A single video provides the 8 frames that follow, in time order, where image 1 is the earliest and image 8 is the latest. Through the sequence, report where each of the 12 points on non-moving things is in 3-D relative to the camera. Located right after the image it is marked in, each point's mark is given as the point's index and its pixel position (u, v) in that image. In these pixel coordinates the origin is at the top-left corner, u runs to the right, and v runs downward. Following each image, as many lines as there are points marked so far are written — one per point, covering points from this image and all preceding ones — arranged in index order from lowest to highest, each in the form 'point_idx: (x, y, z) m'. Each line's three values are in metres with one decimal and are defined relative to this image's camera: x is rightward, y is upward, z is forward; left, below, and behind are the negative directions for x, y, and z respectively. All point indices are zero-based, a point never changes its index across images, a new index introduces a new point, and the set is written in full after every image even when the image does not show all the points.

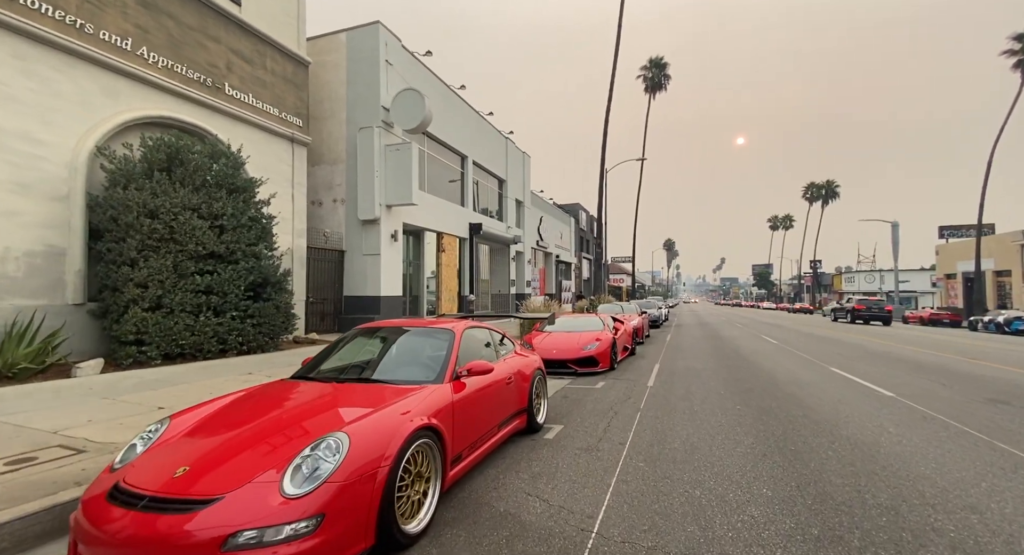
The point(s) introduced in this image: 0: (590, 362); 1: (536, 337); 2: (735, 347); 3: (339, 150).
0: (+1.6, -1.7, +10.4) m
1: (+0.6, -1.3, +11.4) m
2: (+6.7, -2.1, +15.6) m
3: (-5.5, +4.0, +16.3) m
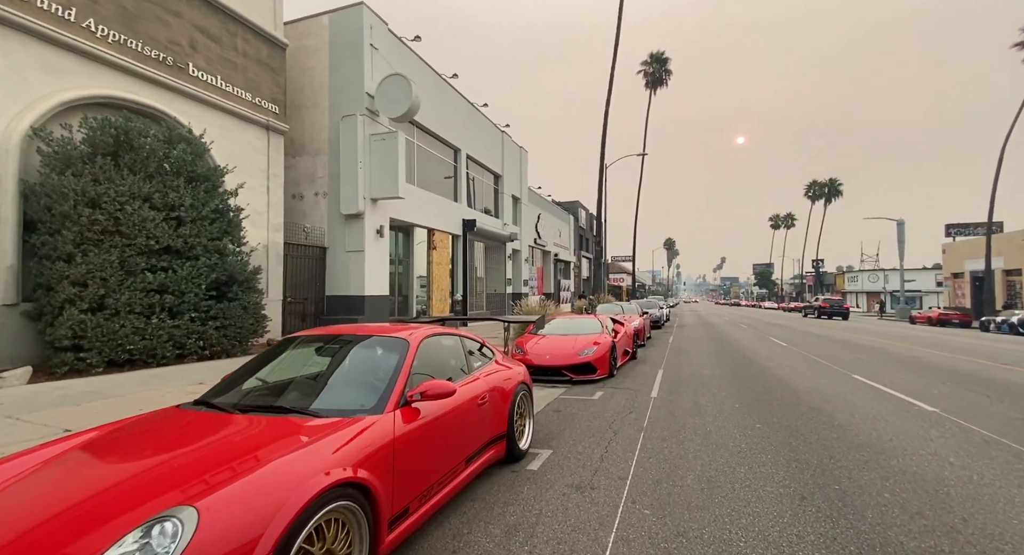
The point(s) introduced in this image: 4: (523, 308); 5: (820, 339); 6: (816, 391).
0: (+1.4, -1.7, +9.5) m
1: (+0.4, -1.3, +10.4) m
2: (+6.6, -2.1, +14.6) m
3: (-5.7, +4.1, +15.3) m
4: (+0.4, -1.1, +17.2) m
5: (+11.4, -2.3, +19.0) m
6: (+4.7, -1.8, +8.0) m
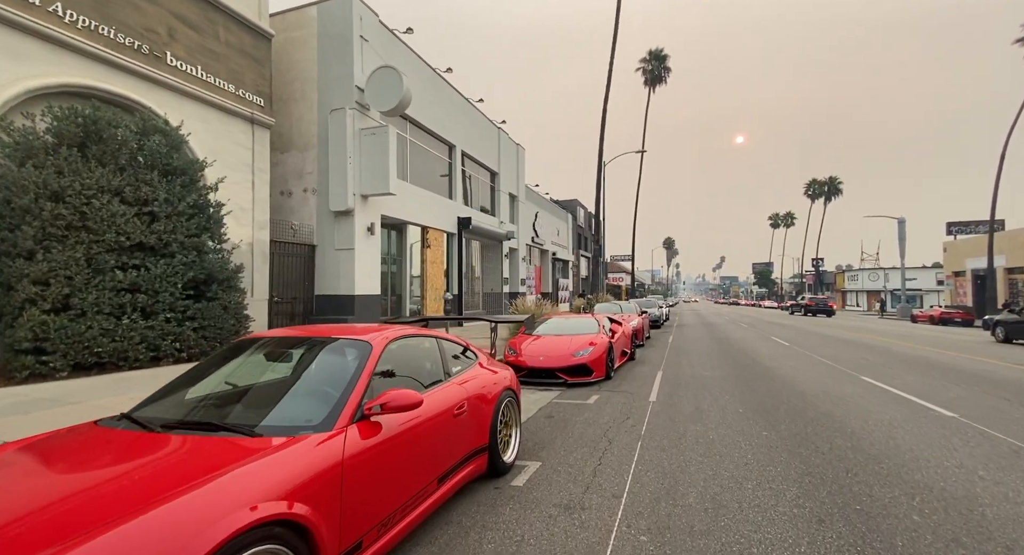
0: (+1.2, -1.6, +9.0) m
1: (+0.2, -1.2, +9.9) m
2: (+6.4, -2.0, +14.2) m
3: (-5.8, +4.1, +14.9) m
4: (+0.2, -1.0, +16.8) m
5: (+11.2, -2.2, +18.5) m
6: (+4.6, -1.7, +7.5) m
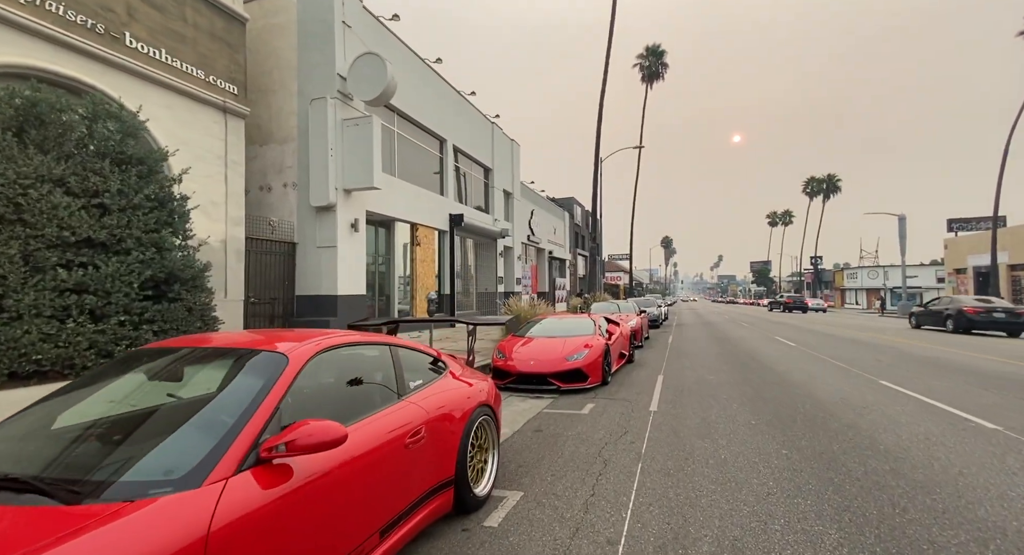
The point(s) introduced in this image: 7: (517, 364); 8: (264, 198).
0: (+1.0, -1.6, +8.3) m
1: (0.0, -1.2, +9.2) m
2: (+6.2, -1.9, +13.4) m
3: (-6.1, +4.1, +14.1) m
4: (0.0, -1.0, +16.0) m
5: (+11.0, -2.1, +17.8) m
6: (+4.4, -1.7, +6.8) m
7: (+0.1, -1.4, +8.4) m
8: (-6.9, +2.2, +14.3) m
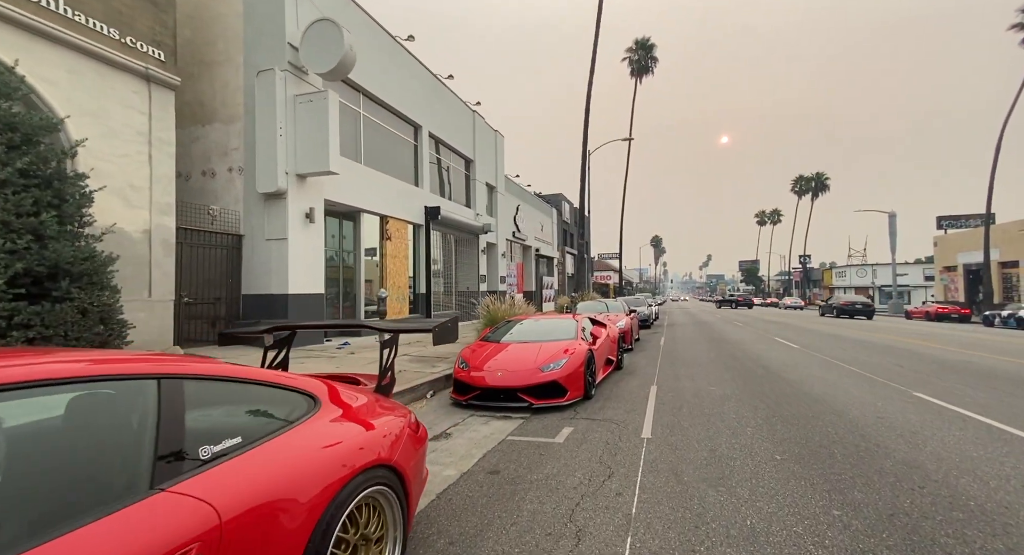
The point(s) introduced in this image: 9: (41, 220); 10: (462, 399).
0: (+0.5, -1.5, +6.8) m
1: (-0.5, -1.1, +7.7) m
2: (+5.6, -1.8, +12.1) m
3: (-6.7, +4.2, +12.5) m
4: (-0.6, -0.9, +14.5) m
5: (+10.3, -2.0, +16.5) m
6: (+3.9, -1.5, +5.4) m
7: (-0.4, -1.3, +6.9) m
8: (-7.5, +2.3, +12.7) m
9: (-6.4, +0.8, +7.0) m
10: (-0.7, -1.6, +7.0) m
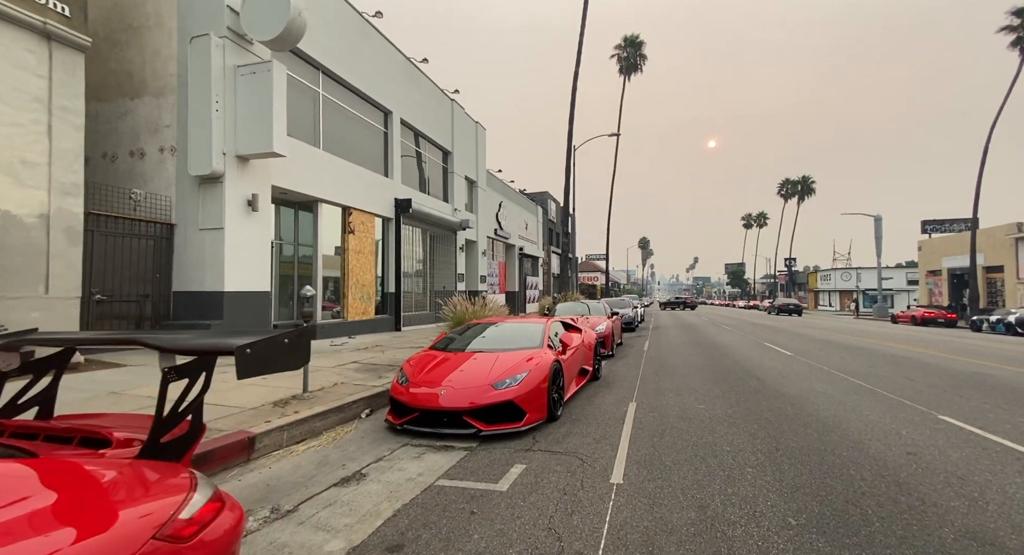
0: (0.0, -1.4, +5.5) m
1: (-1.1, -1.1, +6.4) m
2: (+4.9, -1.8, +10.9) m
3: (-7.4, +4.3, +11.0) m
4: (-1.4, -0.8, +13.2) m
5: (+9.5, -2.0, +15.5) m
6: (+3.3, -1.5, +4.2) m
7: (-1.0, -1.3, +5.6) m
8: (-8.2, +2.4, +11.2) m
9: (-6.9, +0.9, +5.5) m
10: (-1.3, -1.6, +5.7) m
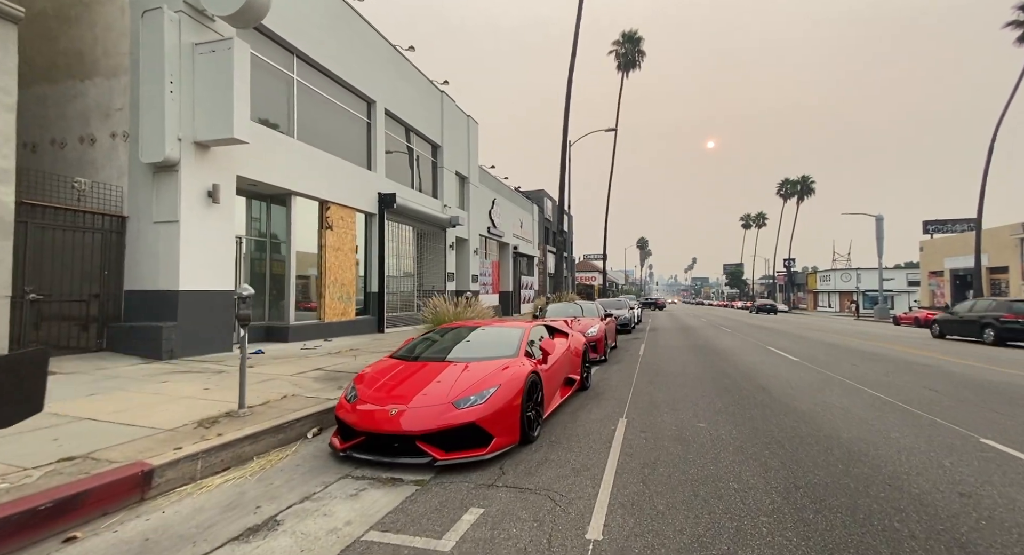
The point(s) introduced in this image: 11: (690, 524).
0: (-0.4, -1.4, +4.6) m
1: (-1.4, -1.0, +5.5) m
2: (+4.5, -1.8, +10.0) m
3: (-7.7, +4.4, +10.1) m
4: (-1.8, -0.8, +12.3) m
5: (+9.1, -2.0, +14.6) m
6: (+3.0, -1.5, +3.3) m
7: (-1.3, -1.2, +4.7) m
8: (-8.5, +2.5, +10.3) m
9: (-7.3, +0.9, +4.6) m
10: (-1.6, -1.6, +4.7) m
11: (+1.2, -1.6, +3.3) m
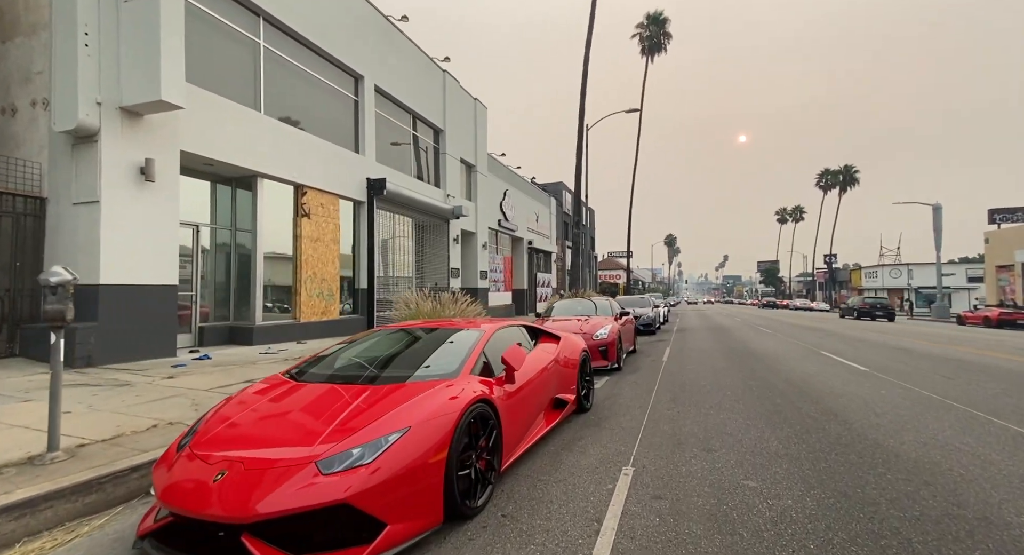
0: (-0.8, -1.2, +2.7) m
1: (-1.9, -0.9, +3.6) m
2: (+4.3, -1.6, +7.8) m
3: (-7.9, +4.5, +8.5) m
4: (-1.8, -0.6, +10.4) m
5: (+9.2, -1.8, +12.1) m
6: (+2.5, -1.3, +1.2) m
7: (-1.8, -1.1, +2.8) m
8: (-8.7, +2.6, +8.8) m
9: (-7.7, +1.1, +3.0) m
10: (-2.0, -1.4, +2.8) m
11: (+0.6, -1.4, +1.3) m
